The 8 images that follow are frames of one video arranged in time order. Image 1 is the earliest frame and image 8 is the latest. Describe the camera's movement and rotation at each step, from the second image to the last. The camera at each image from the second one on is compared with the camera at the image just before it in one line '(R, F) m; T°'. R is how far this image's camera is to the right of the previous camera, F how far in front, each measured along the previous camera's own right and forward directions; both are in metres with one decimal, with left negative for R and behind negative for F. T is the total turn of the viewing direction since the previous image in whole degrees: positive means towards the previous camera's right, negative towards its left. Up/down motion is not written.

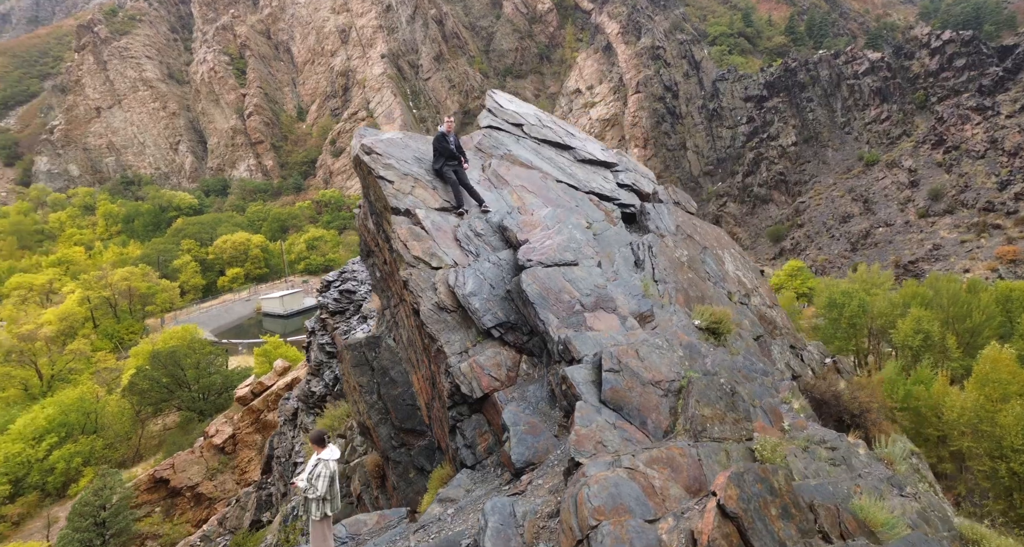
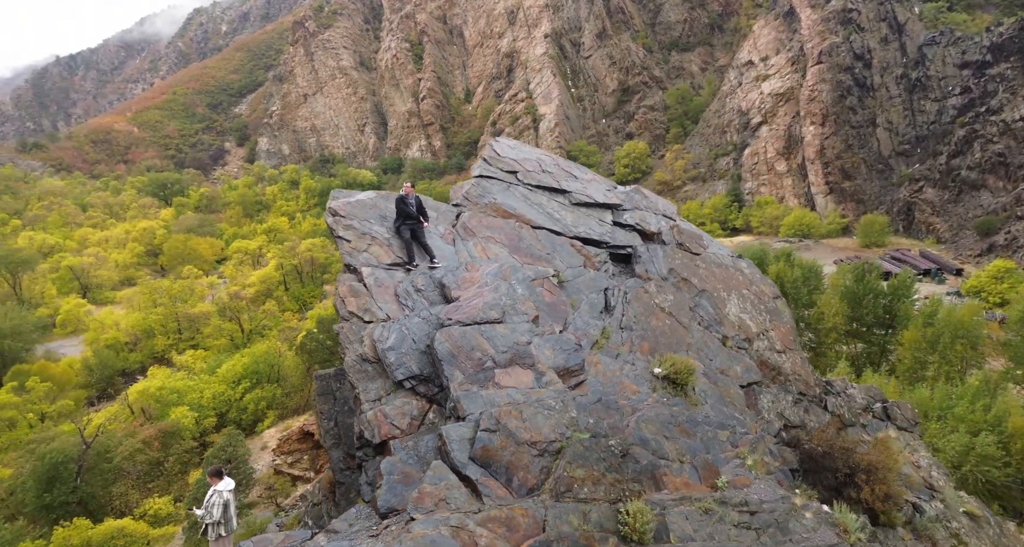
(+2.1, -0.3) m; -16°
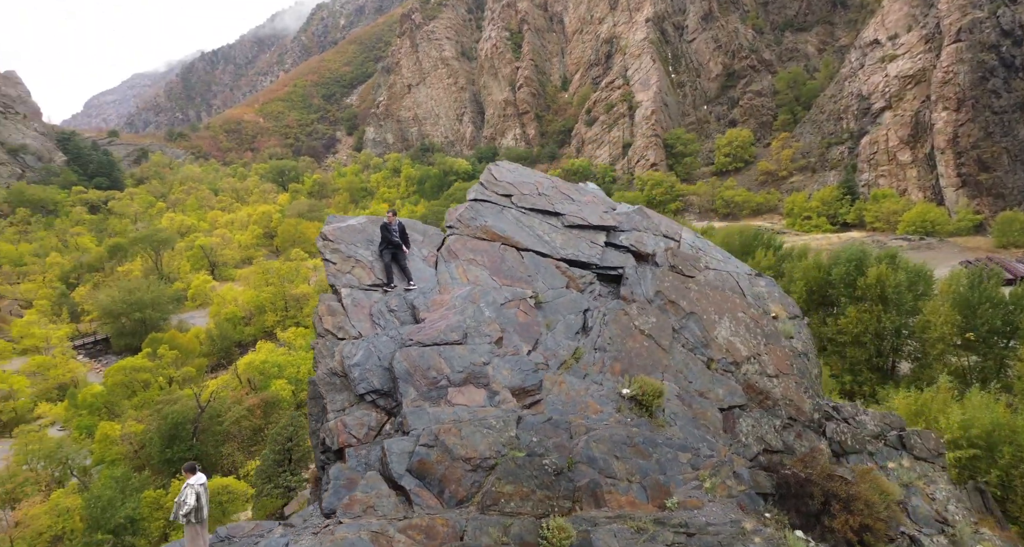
(+1.4, -0.3) m; -10°
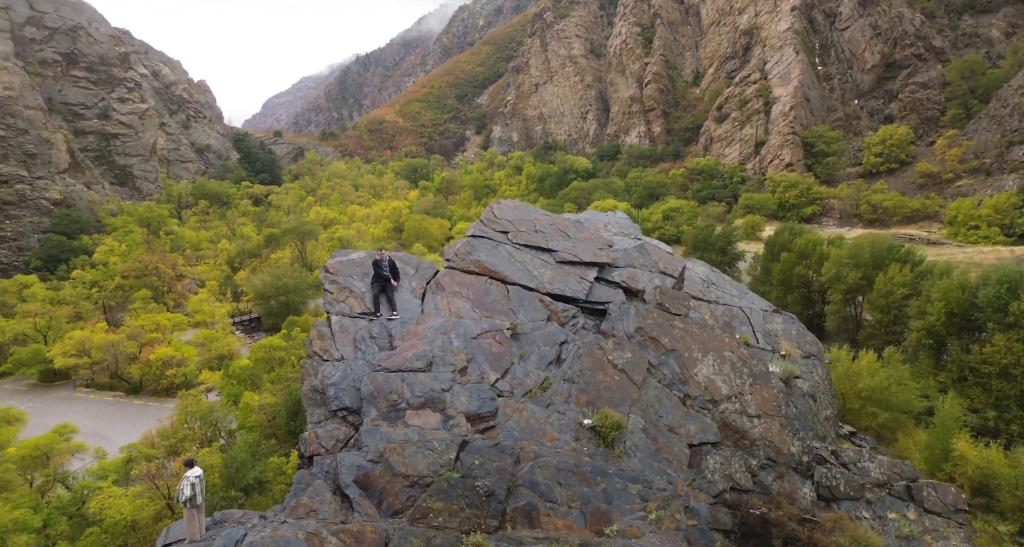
(+1.8, -0.4) m; -12°
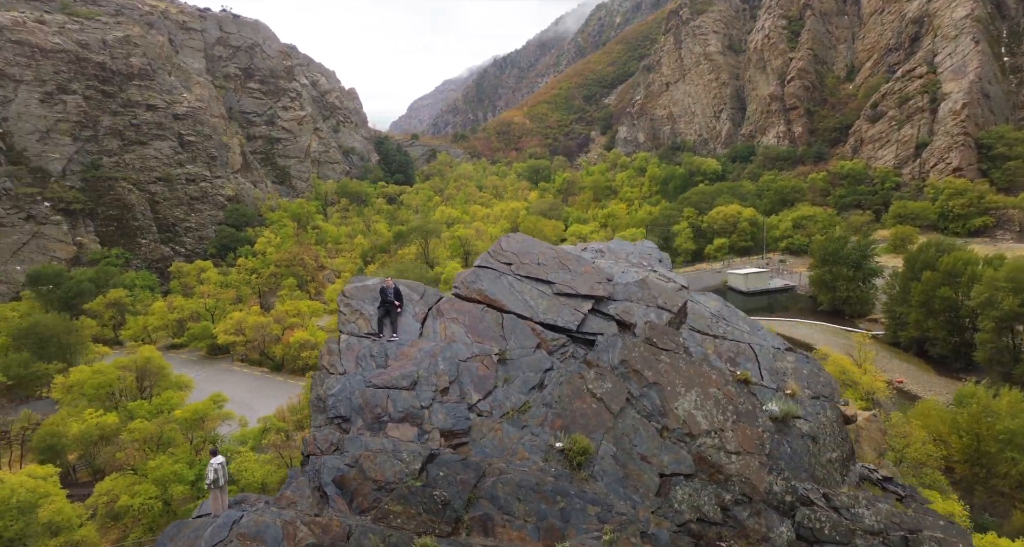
(+1.9, -0.5) m; -12°
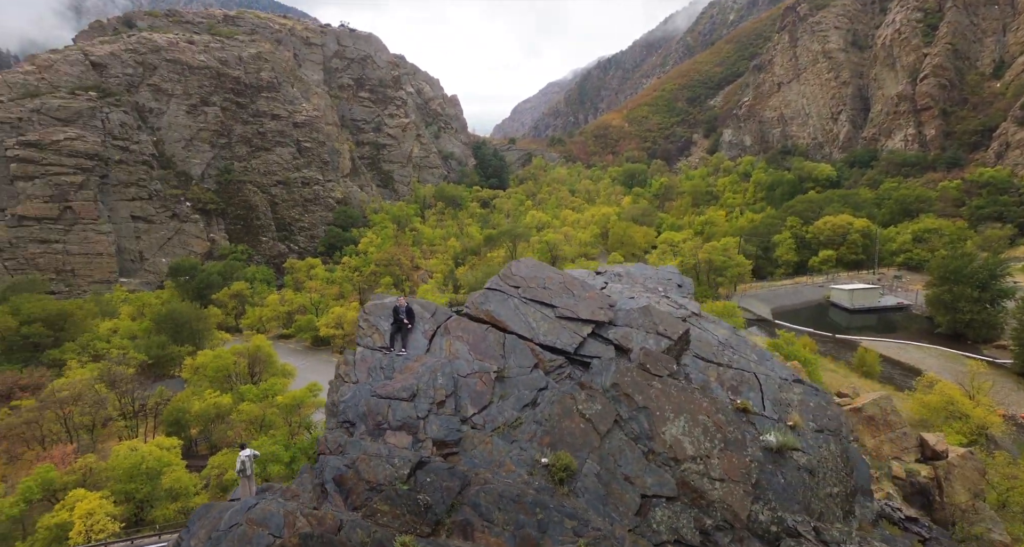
(+1.5, -0.4) m; -10°
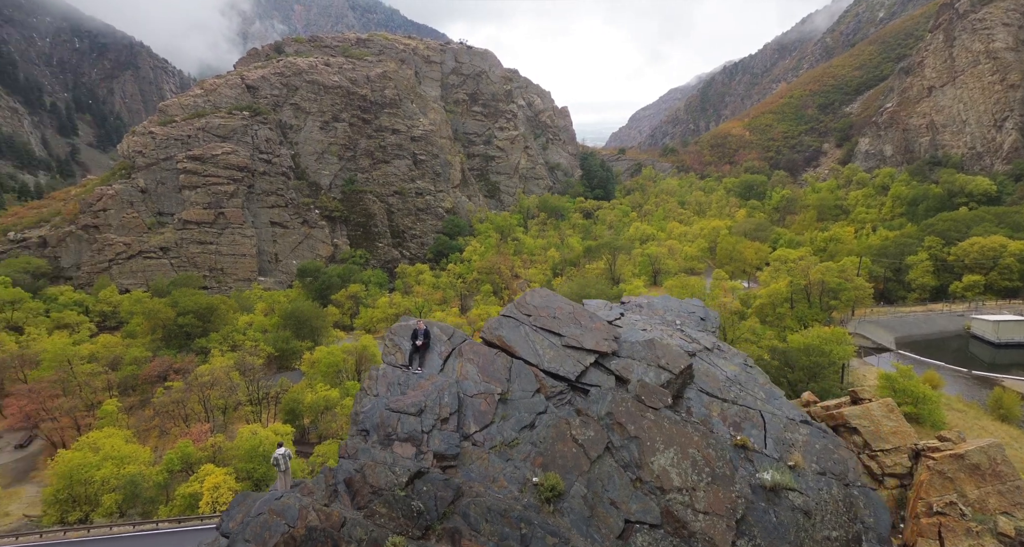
(+1.7, -0.5) m; -11°
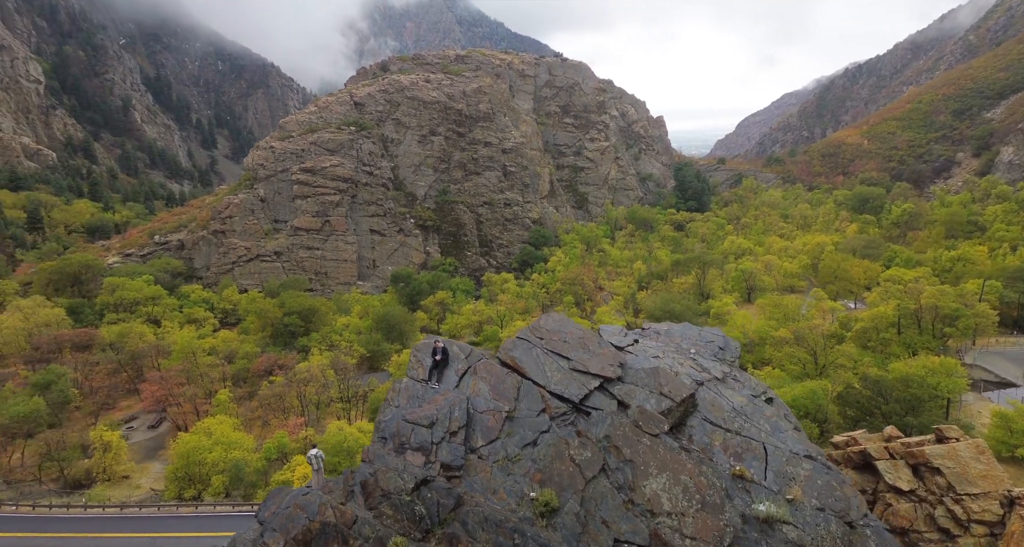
(+1.4, -0.4) m; -9°
